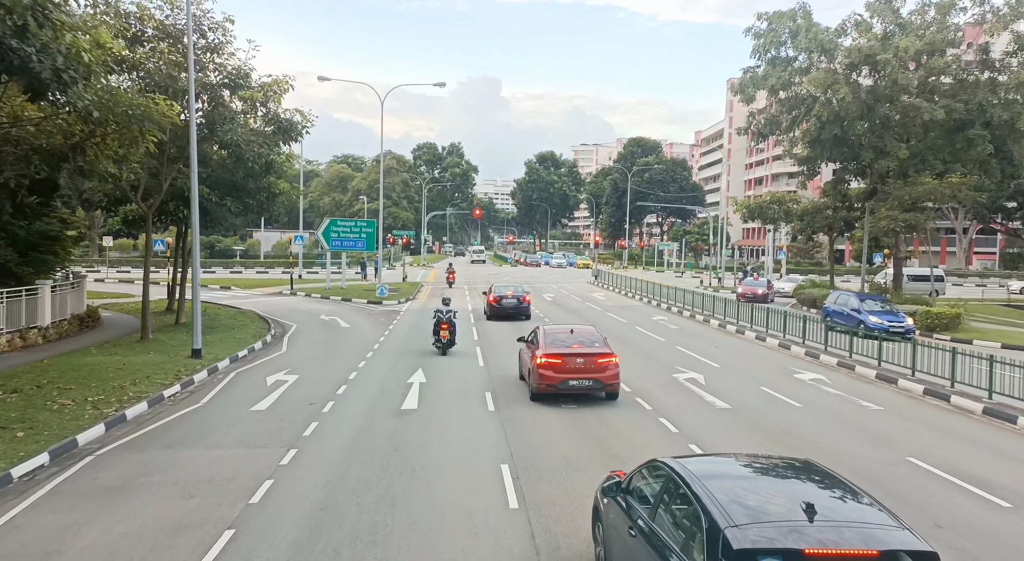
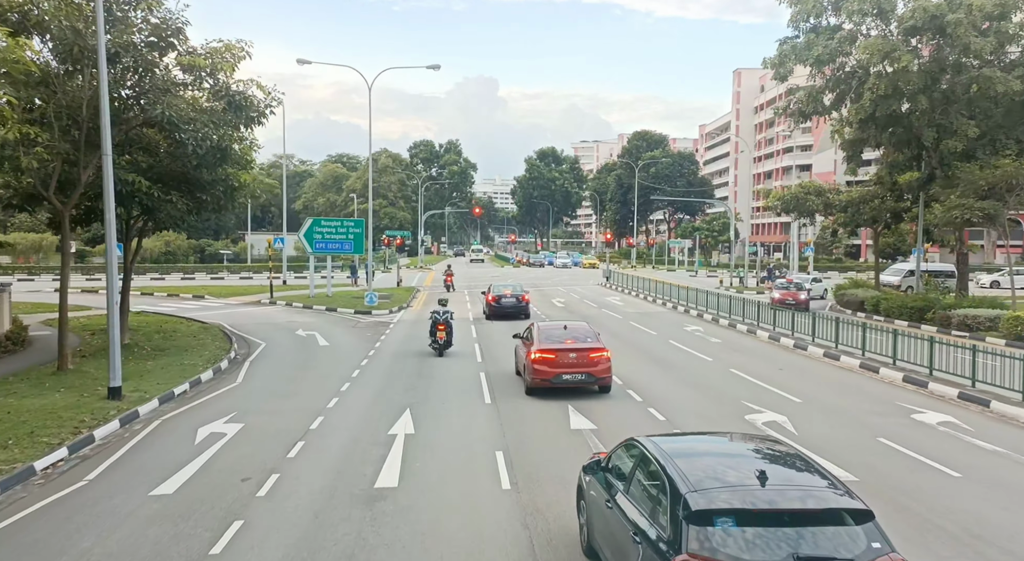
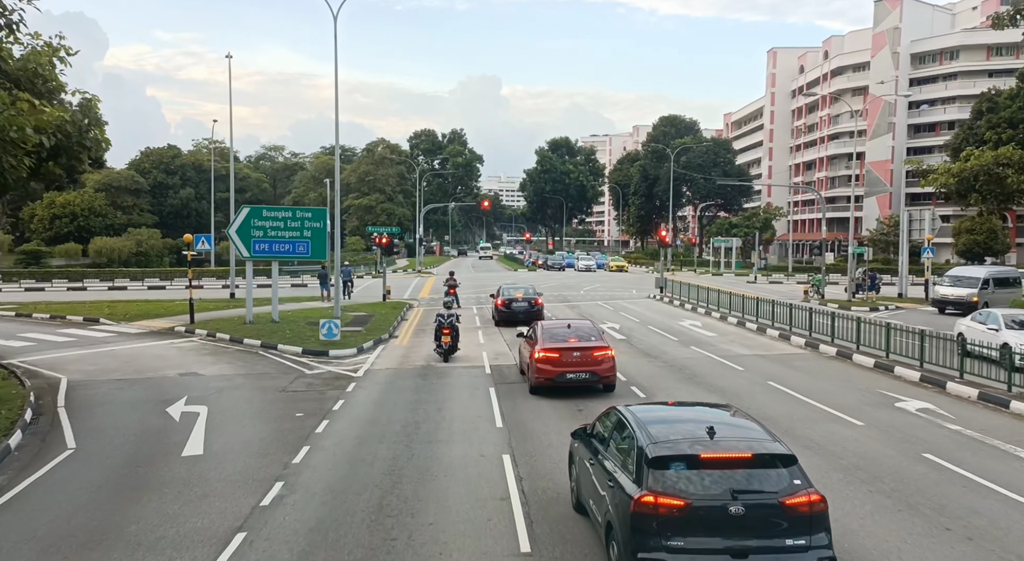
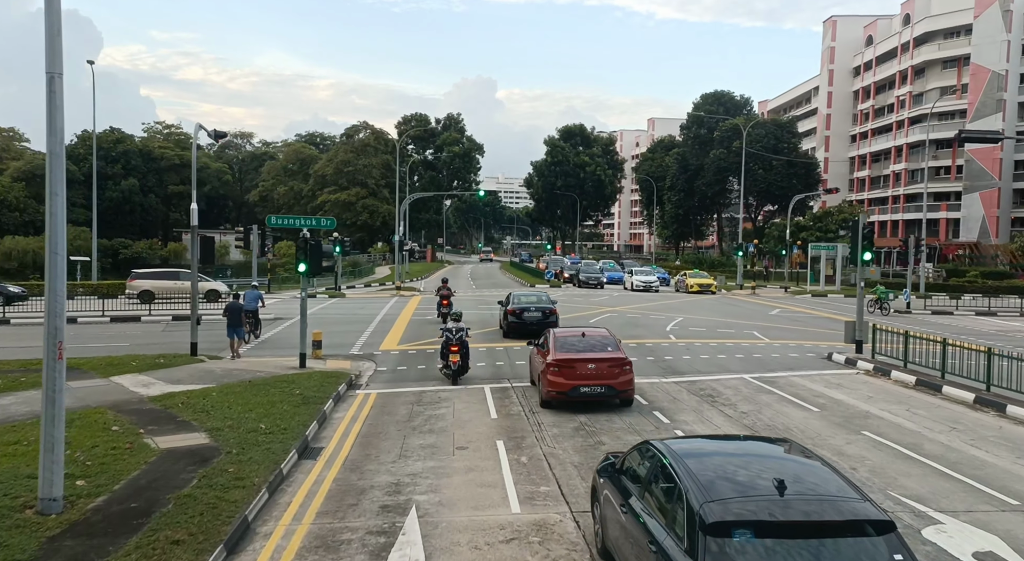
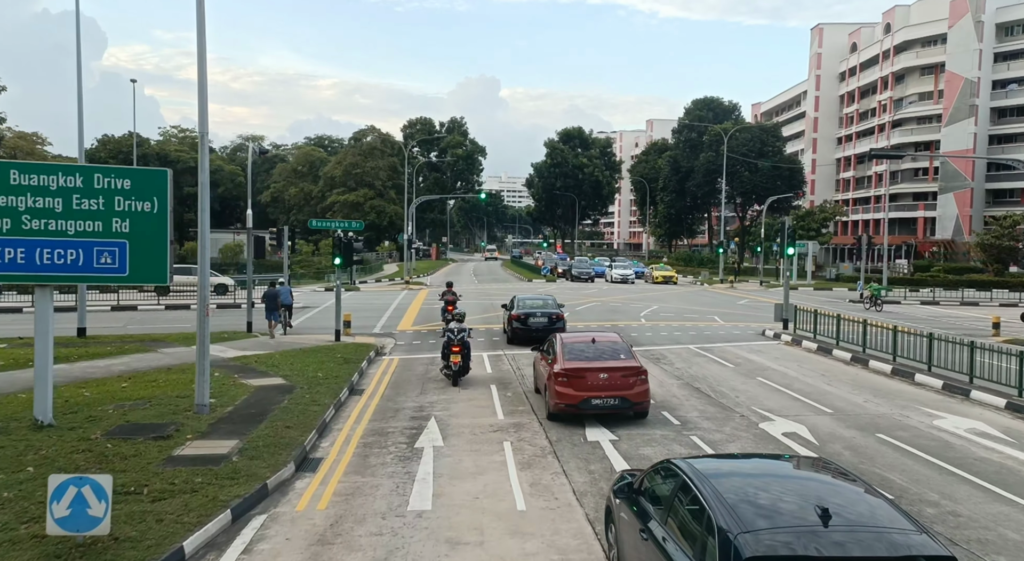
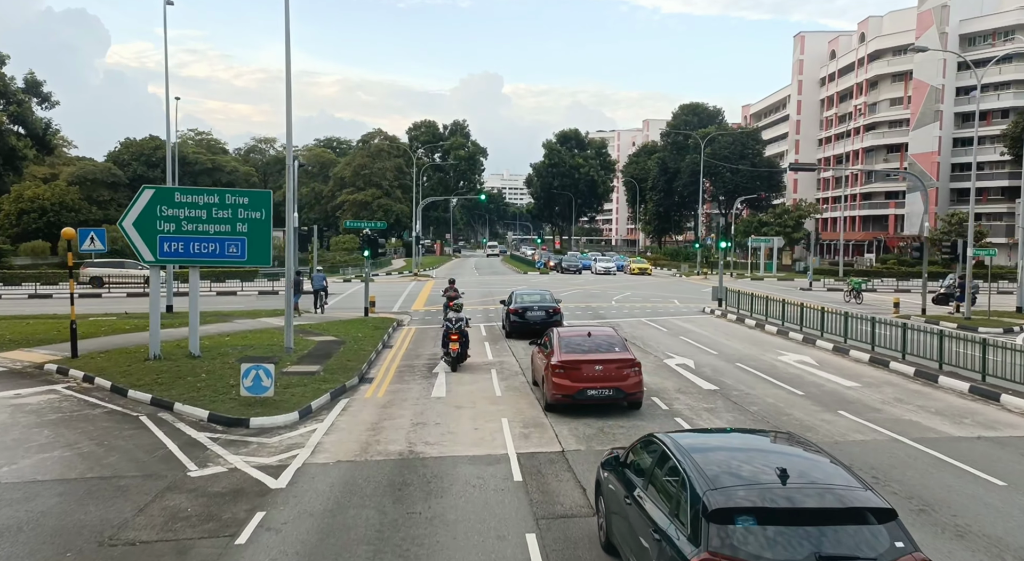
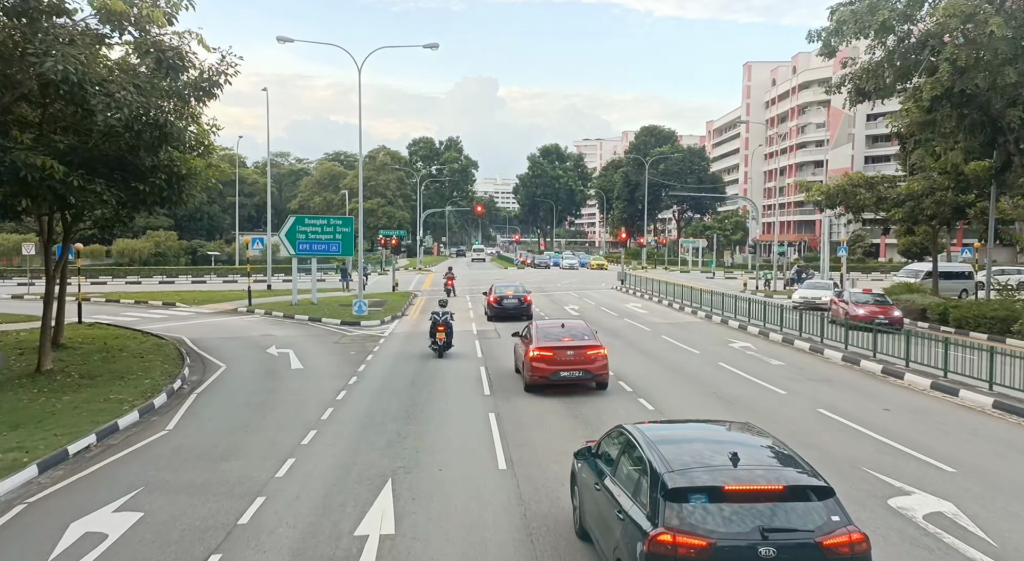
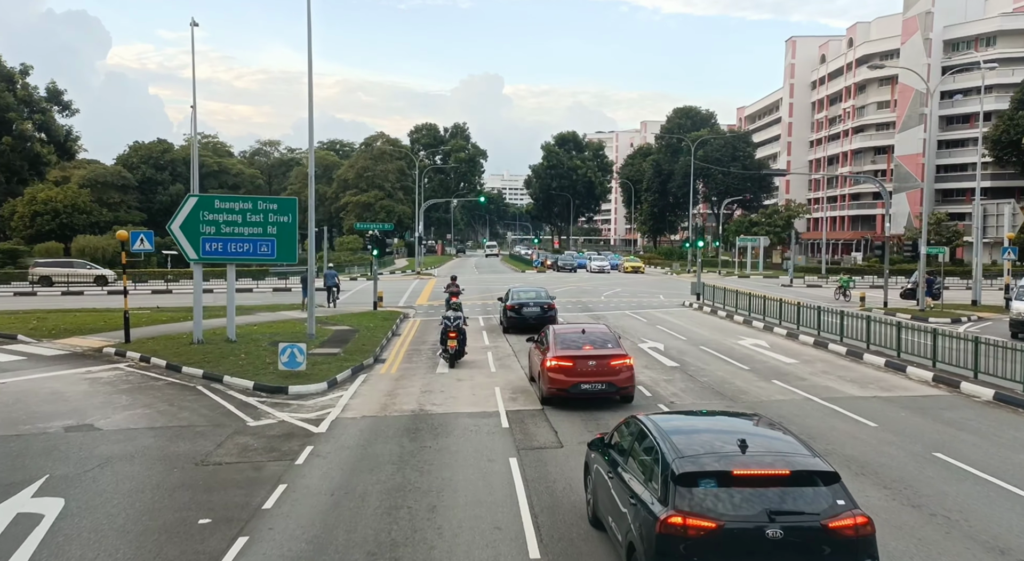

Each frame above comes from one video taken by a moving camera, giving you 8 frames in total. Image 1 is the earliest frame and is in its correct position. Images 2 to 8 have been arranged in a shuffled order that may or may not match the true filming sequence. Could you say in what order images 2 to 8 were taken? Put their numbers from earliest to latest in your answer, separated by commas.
2, 7, 3, 8, 6, 5, 4
